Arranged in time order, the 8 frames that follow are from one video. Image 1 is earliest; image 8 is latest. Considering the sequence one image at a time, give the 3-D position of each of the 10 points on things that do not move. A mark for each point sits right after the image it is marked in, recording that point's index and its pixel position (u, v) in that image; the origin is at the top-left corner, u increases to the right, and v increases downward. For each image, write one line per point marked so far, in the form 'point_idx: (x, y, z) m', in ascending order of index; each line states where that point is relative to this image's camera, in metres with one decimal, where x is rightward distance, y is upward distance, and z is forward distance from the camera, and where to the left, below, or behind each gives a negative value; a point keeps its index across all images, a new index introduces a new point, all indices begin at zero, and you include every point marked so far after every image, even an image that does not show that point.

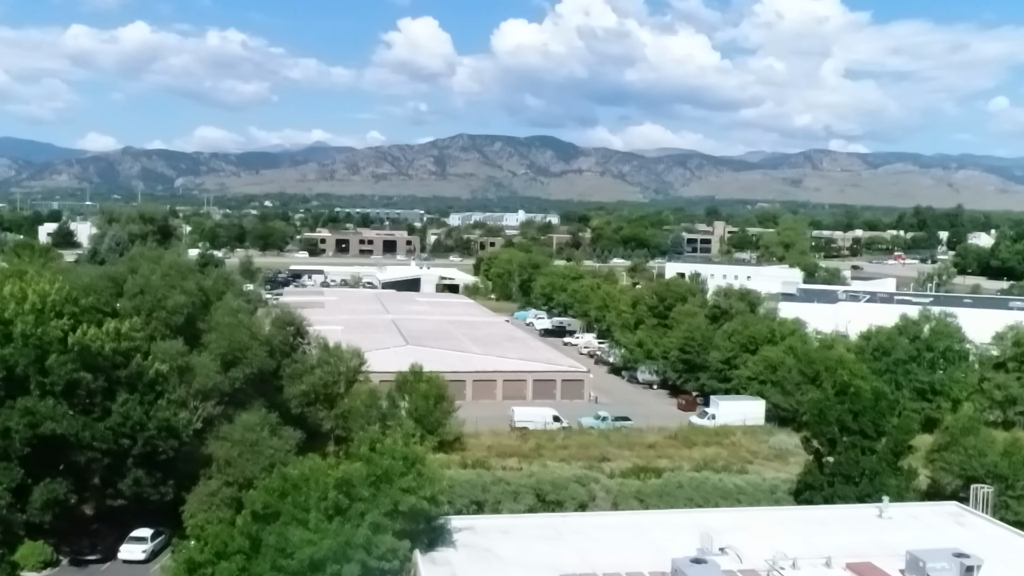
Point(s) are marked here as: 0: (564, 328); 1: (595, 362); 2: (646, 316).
0: (+0.9, -0.7, +17.2) m
1: (+1.2, -1.1, +14.5) m
2: (+1.7, -0.4, +12.9) m
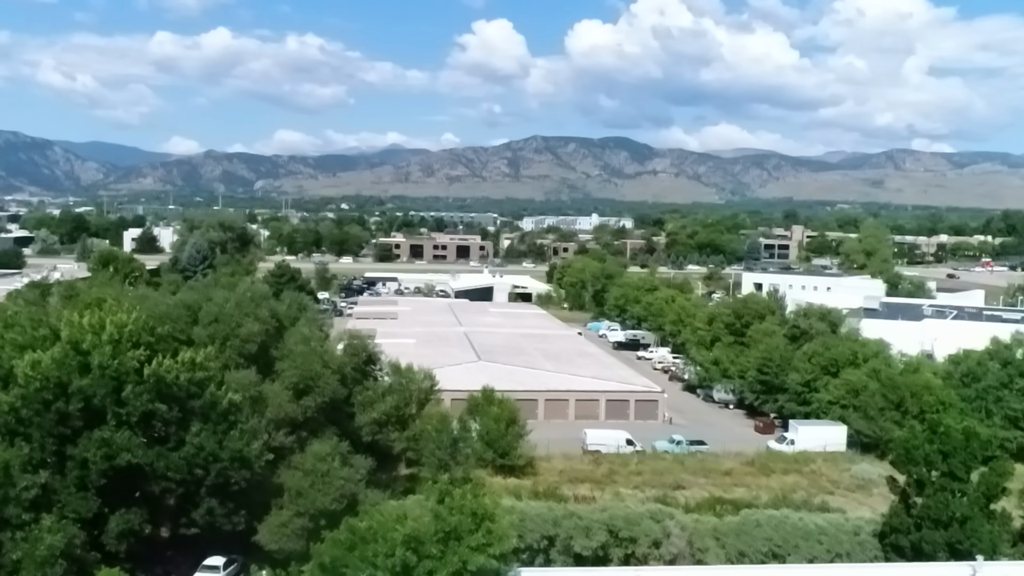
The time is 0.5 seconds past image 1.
0: (+2.1, -0.9, +17.0) m
1: (+2.2, -1.3, +14.2) m
2: (+2.6, -0.6, +12.6) m
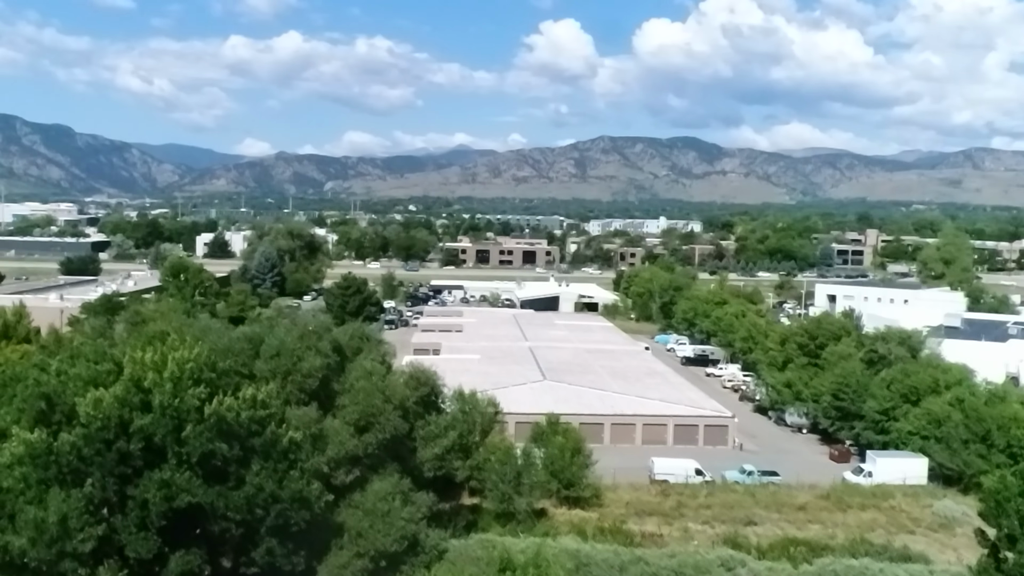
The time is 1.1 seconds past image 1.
0: (+3.2, -1.1, +16.6) m
1: (+3.1, -1.5, +13.9) m
2: (+3.4, -0.8, +12.2) m
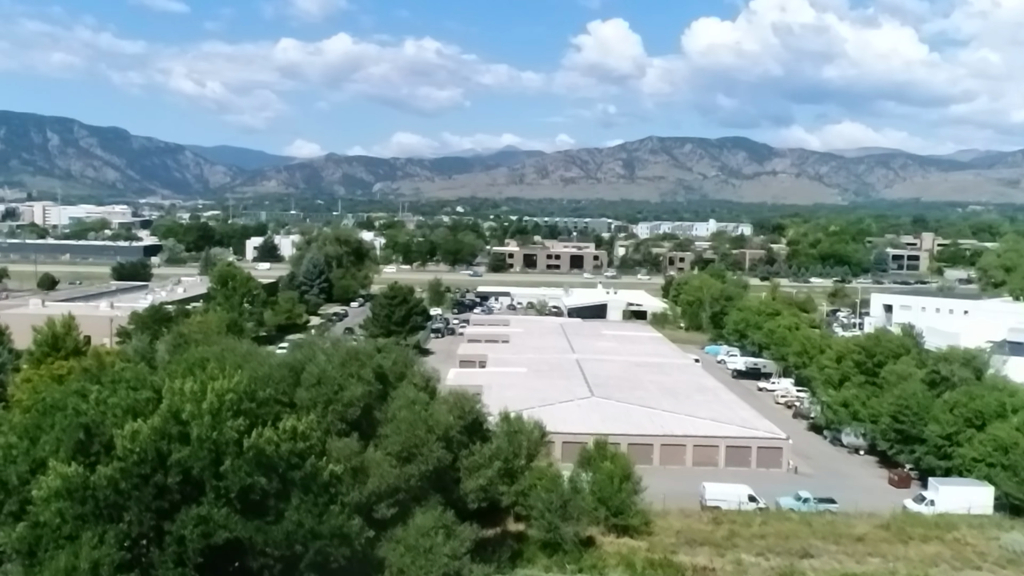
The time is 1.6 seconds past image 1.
0: (+4.0, -1.3, +16.3) m
1: (+3.7, -1.7, +13.5) m
2: (+4.0, -1.0, +11.8) m
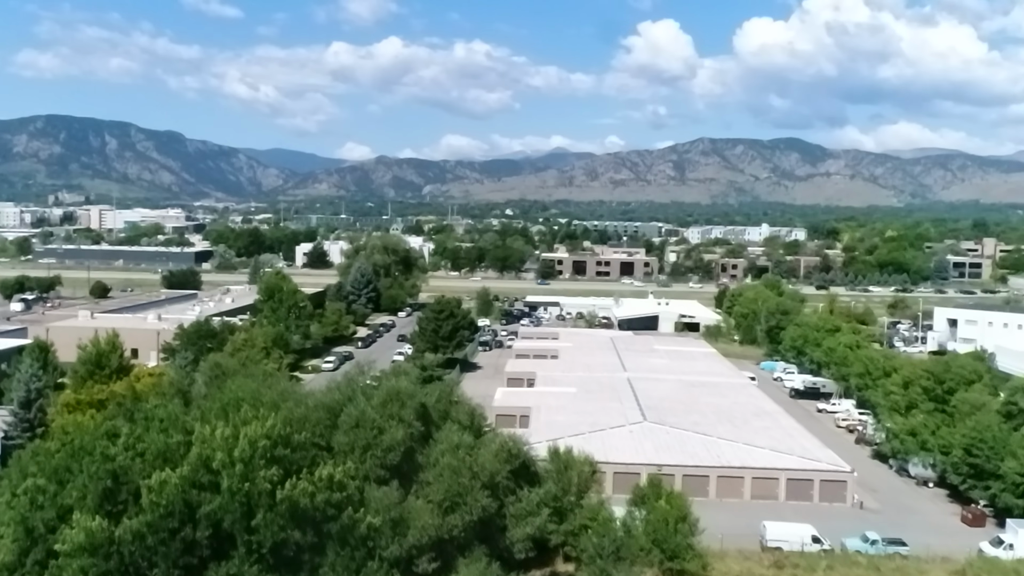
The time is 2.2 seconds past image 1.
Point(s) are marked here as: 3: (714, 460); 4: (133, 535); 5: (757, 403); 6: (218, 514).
0: (+4.7, -1.6, +15.7) m
1: (+4.4, -1.9, +12.9) m
2: (+4.5, -1.2, +11.2) m
3: (+2.0, -1.7, +10.1) m
4: (-1.9, -1.2, +5.1) m
5: (+3.2, -1.5, +13.2) m
6: (-1.5, -1.2, +5.2) m
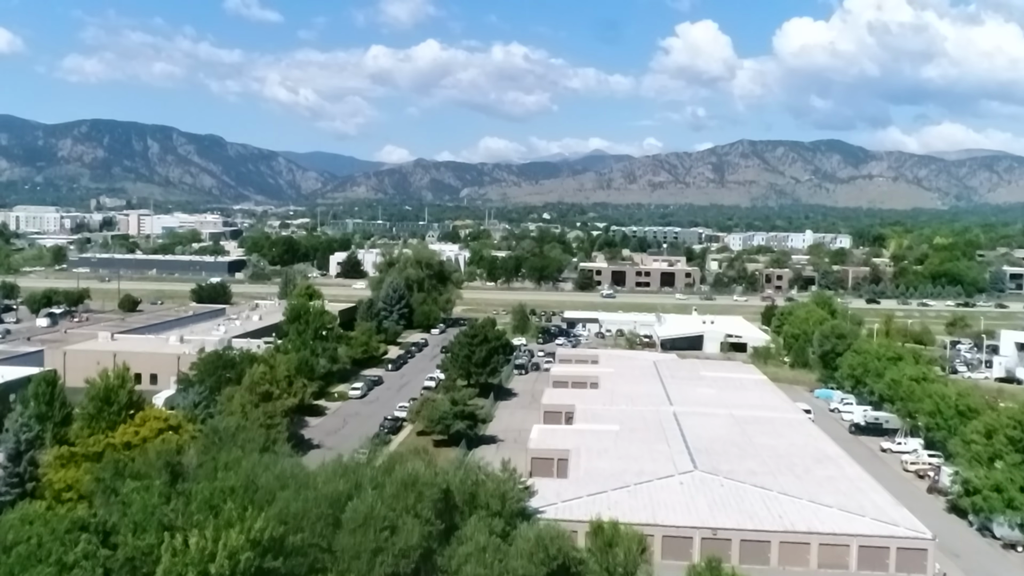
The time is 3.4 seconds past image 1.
0: (+5.3, -2.0, +14.5) m
1: (+4.8, -2.3, +11.7) m
2: (+4.9, -1.6, +10.1) m
3: (+2.3, -2.1, +9.0) m
4: (-1.8, -1.6, +4.2) m
5: (+3.6, -1.9, +12.1) m
6: (-1.4, -1.5, +4.2) m
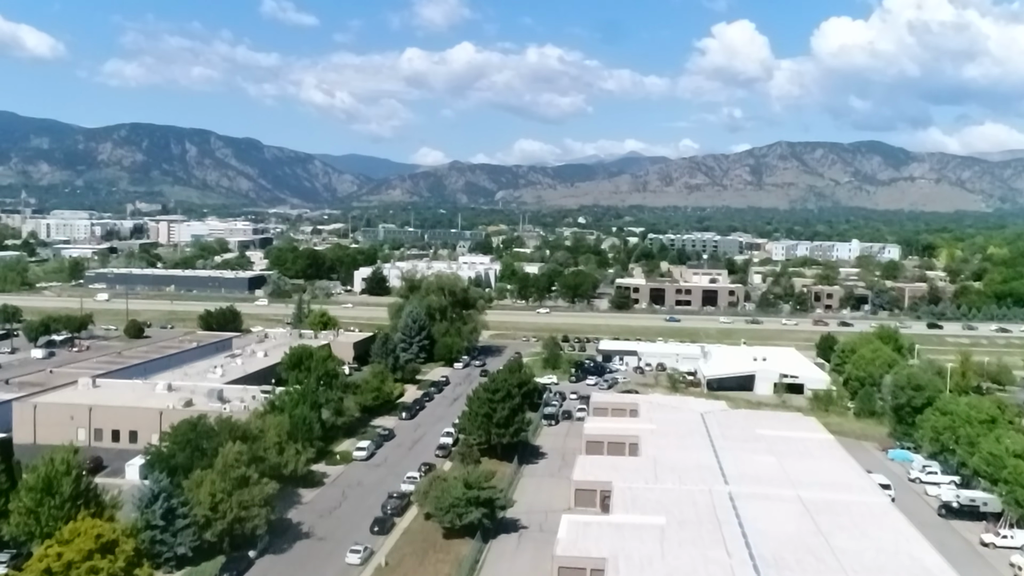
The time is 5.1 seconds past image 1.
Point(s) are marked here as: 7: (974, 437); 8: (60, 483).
0: (+5.6, -2.6, +12.1) m
1: (+5.0, -3.0, +9.4) m
2: (+5.1, -2.3, +7.8) m
3: (+2.5, -2.7, +6.7) m
4: (-1.8, -2.2, +2.1) m
5: (+3.9, -2.5, +9.8) m
6: (-1.4, -2.2, +2.1) m
7: (+6.0, -1.9, +13.1) m
8: (-4.3, -1.9, +9.5) m
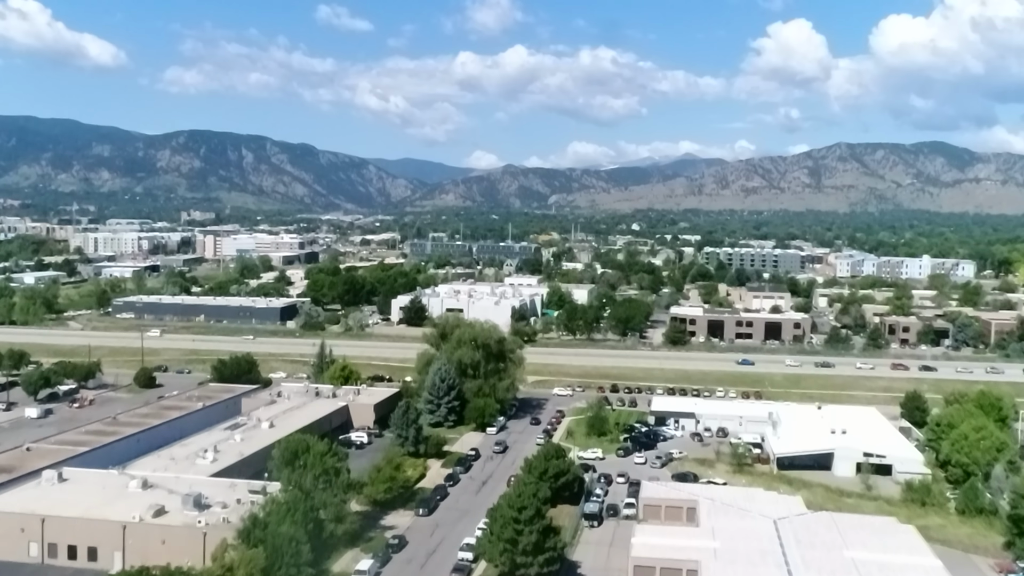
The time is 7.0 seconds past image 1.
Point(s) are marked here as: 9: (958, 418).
0: (+5.8, -3.7, +9.2) m
1: (+5.1, -4.0, +6.5) m
2: (+5.0, -3.3, +4.9) m
3: (+2.4, -3.8, +4.0) m
4: (-2.1, -3.3, -0.4) m
5: (+4.0, -3.6, +7.0) m
6: (-1.7, -3.2, -0.4) m
7: (+6.2, -3.0, +10.1) m
8: (-4.2, -3.0, +7.1) m
9: (+7.6, -2.3, +17.4) m
